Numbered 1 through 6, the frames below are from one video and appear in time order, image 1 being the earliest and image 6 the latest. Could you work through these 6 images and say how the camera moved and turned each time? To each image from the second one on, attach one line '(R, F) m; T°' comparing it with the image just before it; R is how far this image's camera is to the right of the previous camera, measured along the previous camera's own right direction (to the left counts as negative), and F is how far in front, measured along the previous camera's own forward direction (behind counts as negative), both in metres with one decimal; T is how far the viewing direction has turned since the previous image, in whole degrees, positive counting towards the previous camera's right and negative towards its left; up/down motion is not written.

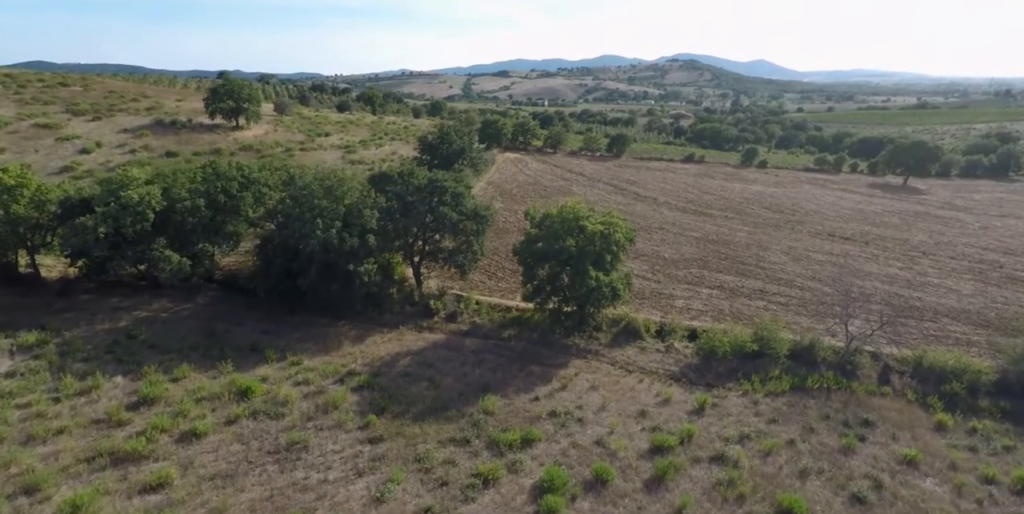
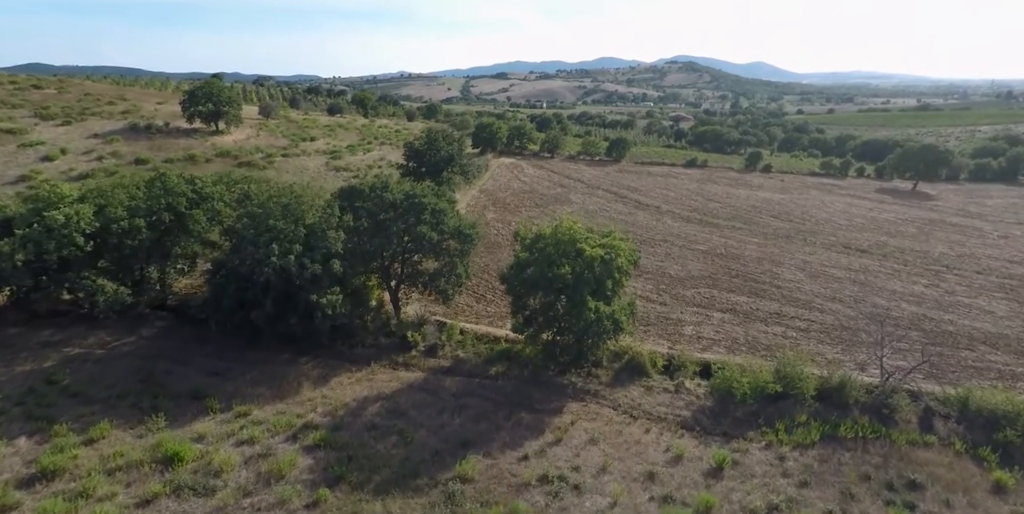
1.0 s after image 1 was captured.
(+0.4, +3.0) m; 0°
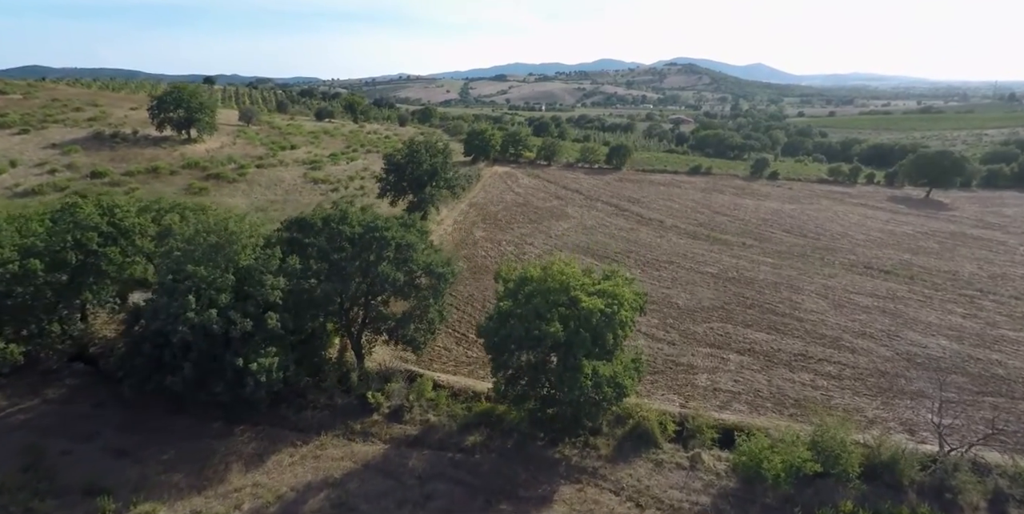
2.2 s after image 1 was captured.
(+0.6, +3.7) m; 0°
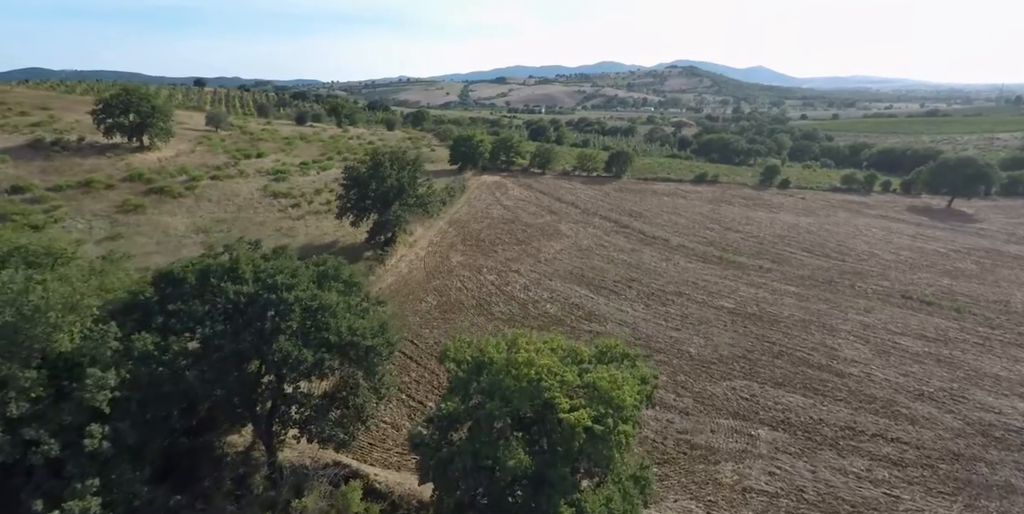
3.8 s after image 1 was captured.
(+1.1, +5.3) m; 0°
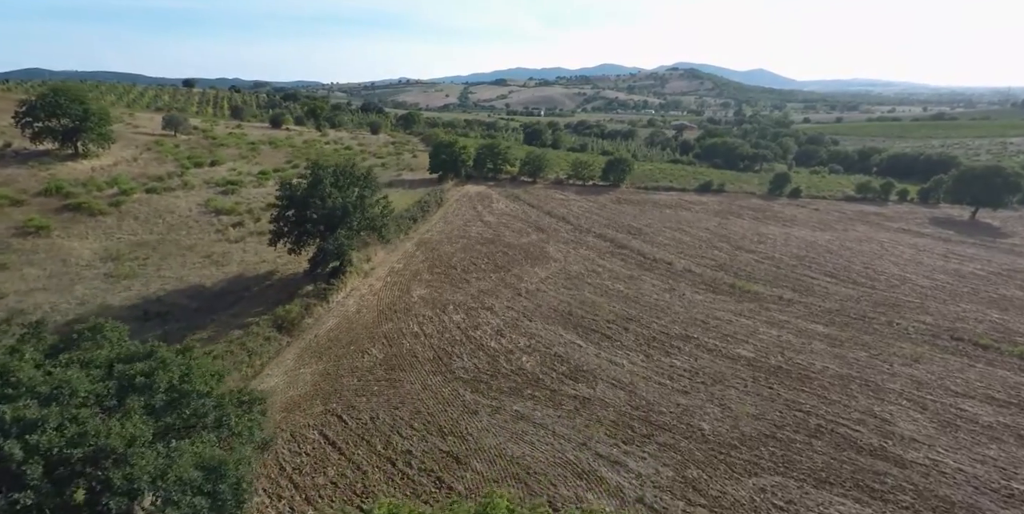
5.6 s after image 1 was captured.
(+1.3, +5.5) m; 0°
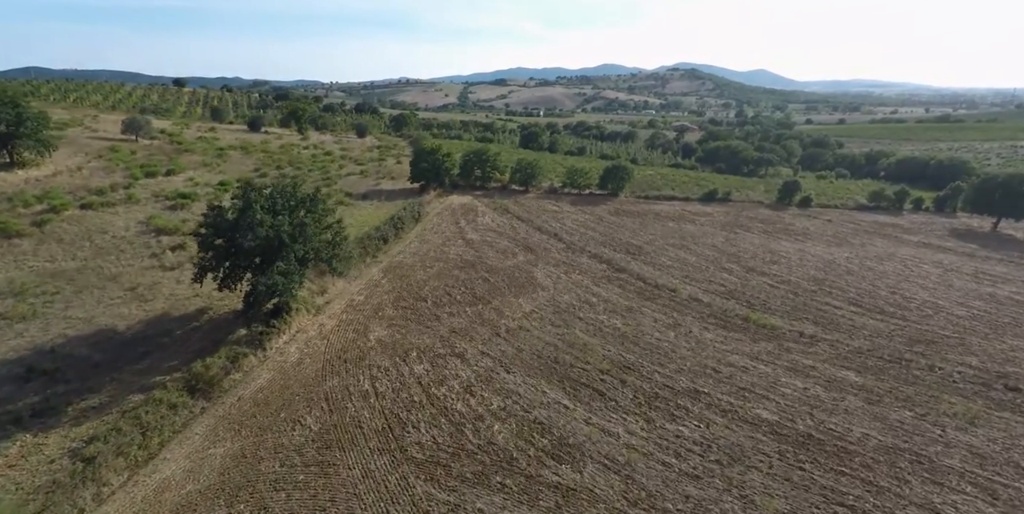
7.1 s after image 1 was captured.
(+1.0, +4.3) m; 0°
